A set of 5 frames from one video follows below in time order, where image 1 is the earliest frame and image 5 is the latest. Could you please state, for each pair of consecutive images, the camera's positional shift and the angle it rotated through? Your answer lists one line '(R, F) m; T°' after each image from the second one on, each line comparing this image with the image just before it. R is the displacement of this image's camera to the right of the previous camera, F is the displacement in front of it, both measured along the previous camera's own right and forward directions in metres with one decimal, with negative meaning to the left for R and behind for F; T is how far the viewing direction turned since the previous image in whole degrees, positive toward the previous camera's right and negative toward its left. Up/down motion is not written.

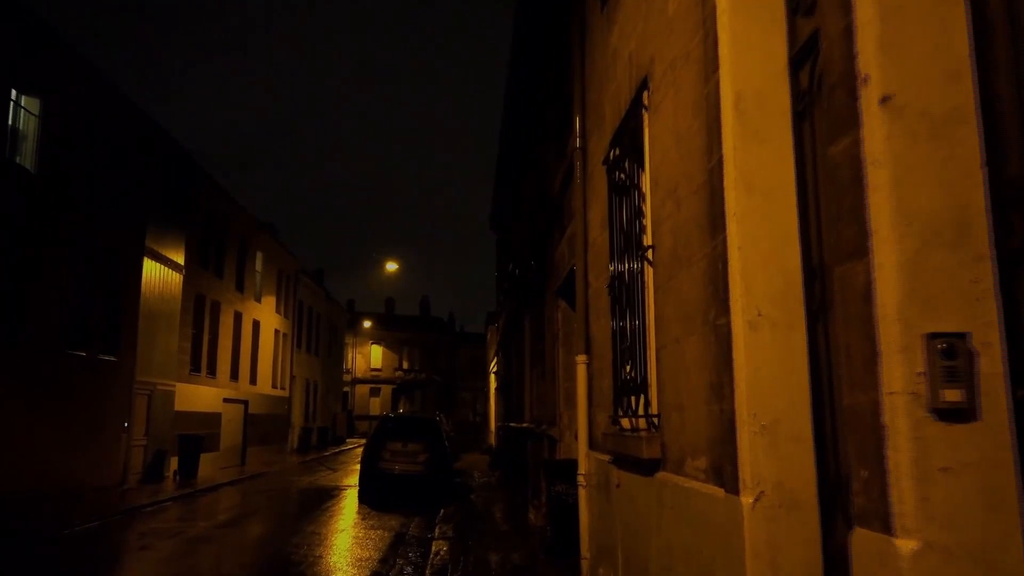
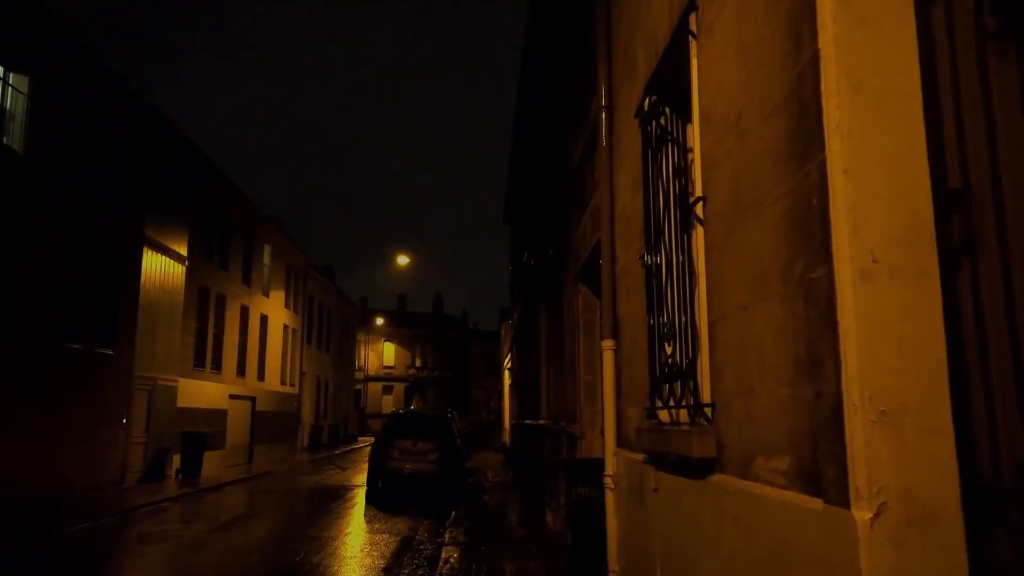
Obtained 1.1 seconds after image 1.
(0.0, +0.8) m; -1°
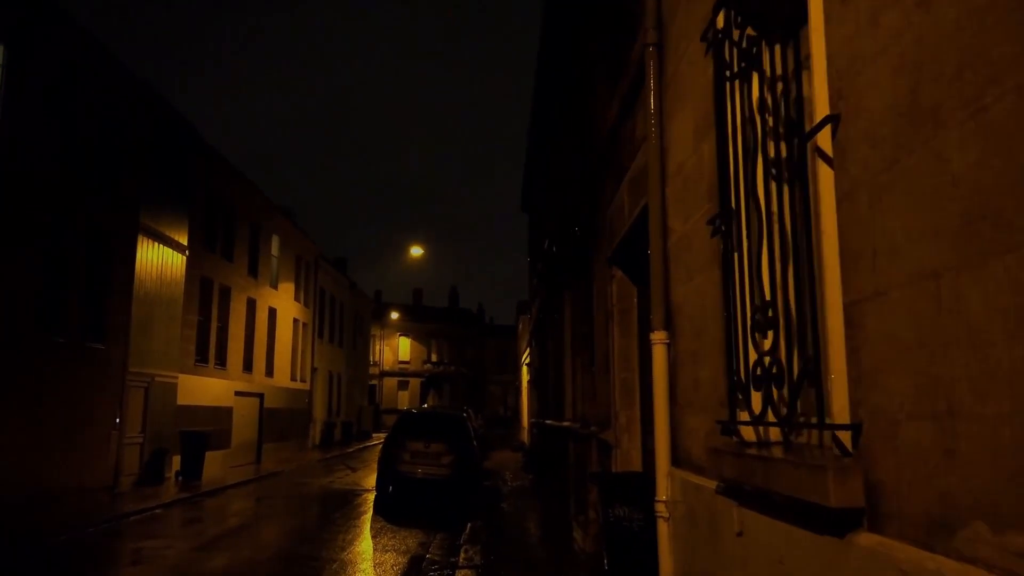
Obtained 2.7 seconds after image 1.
(-0.1, +1.2) m; -1°
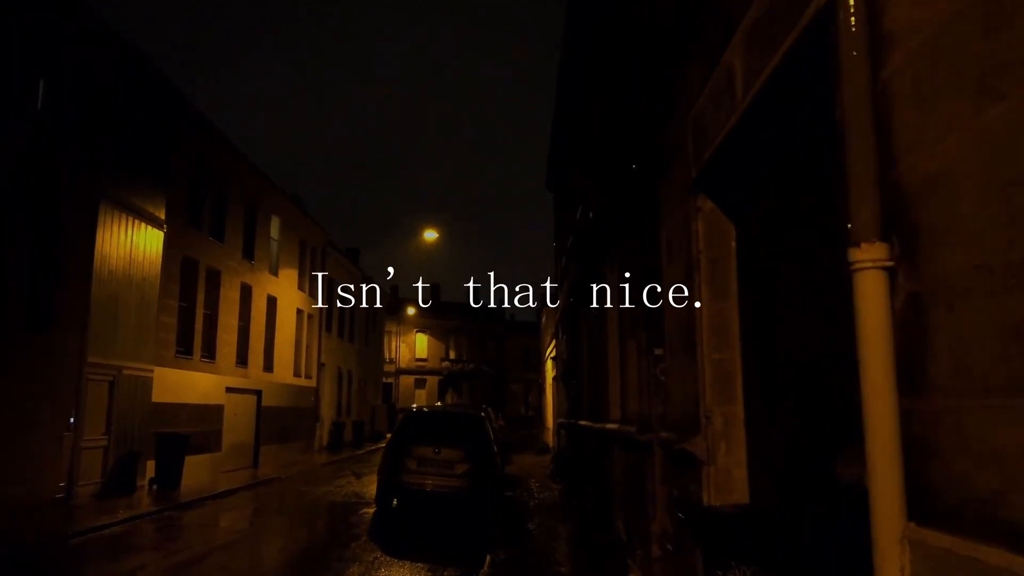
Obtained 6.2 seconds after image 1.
(-0.1, +2.5) m; -1°
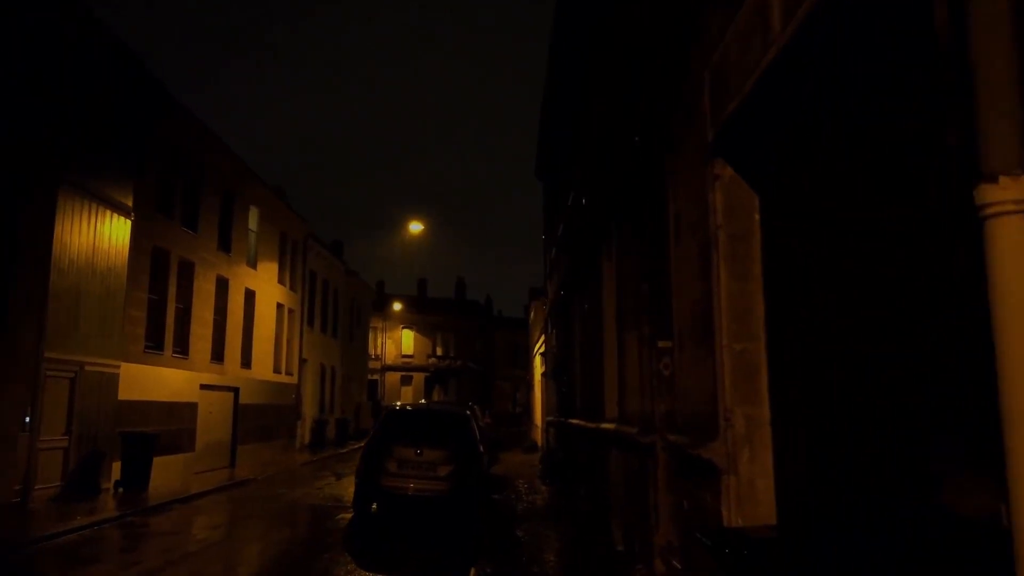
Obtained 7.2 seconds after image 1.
(0.0, +0.7) m; +1°
